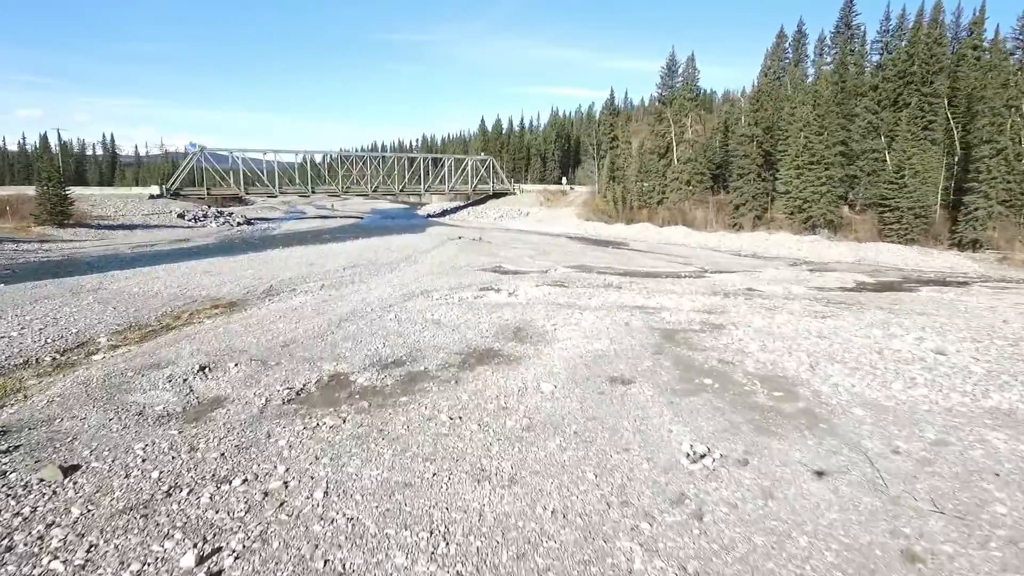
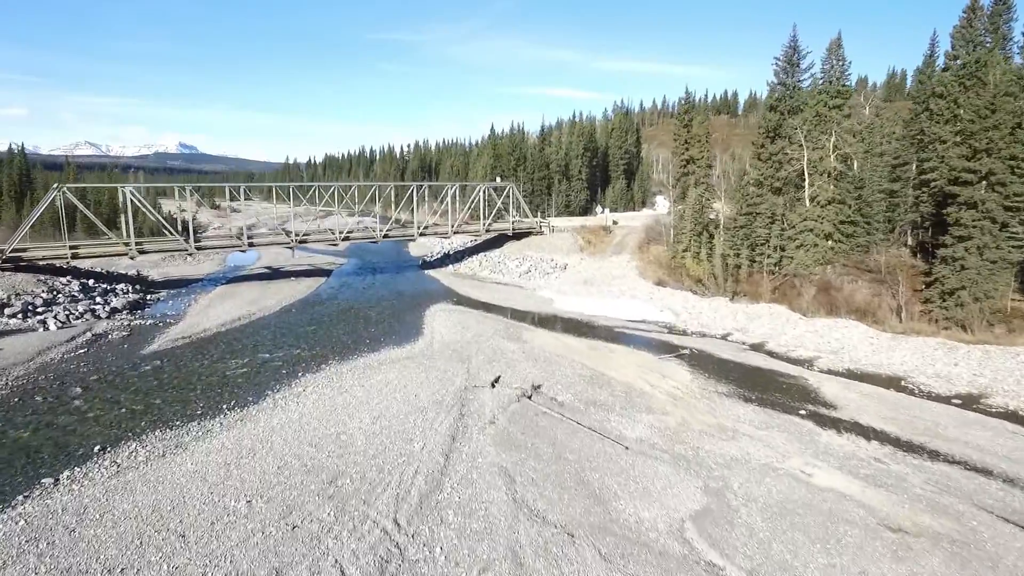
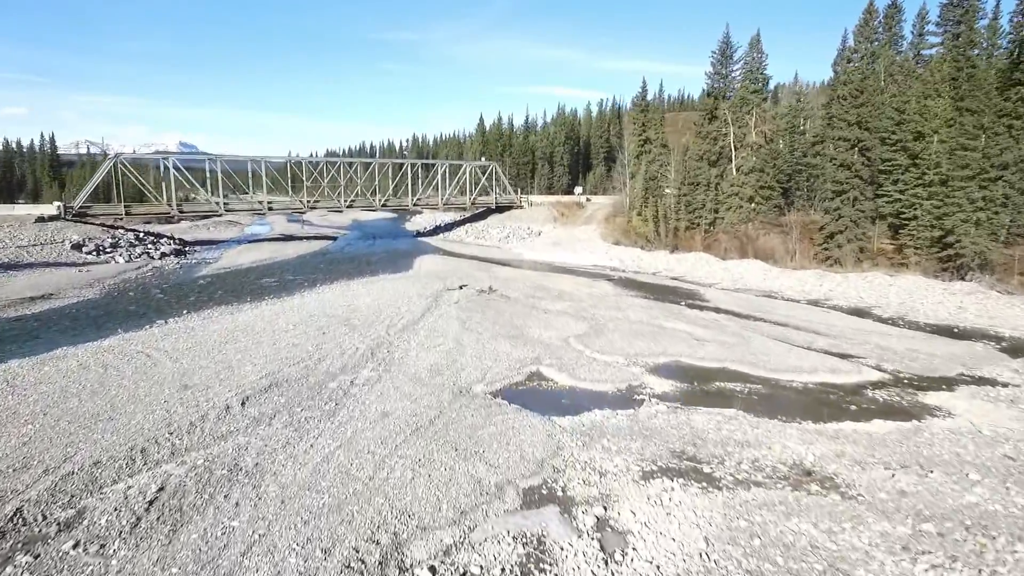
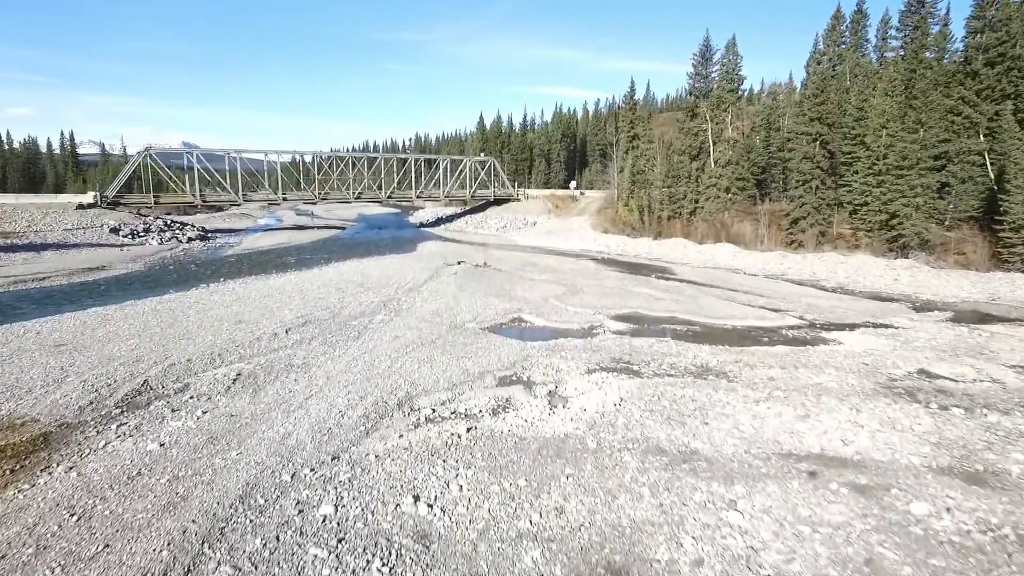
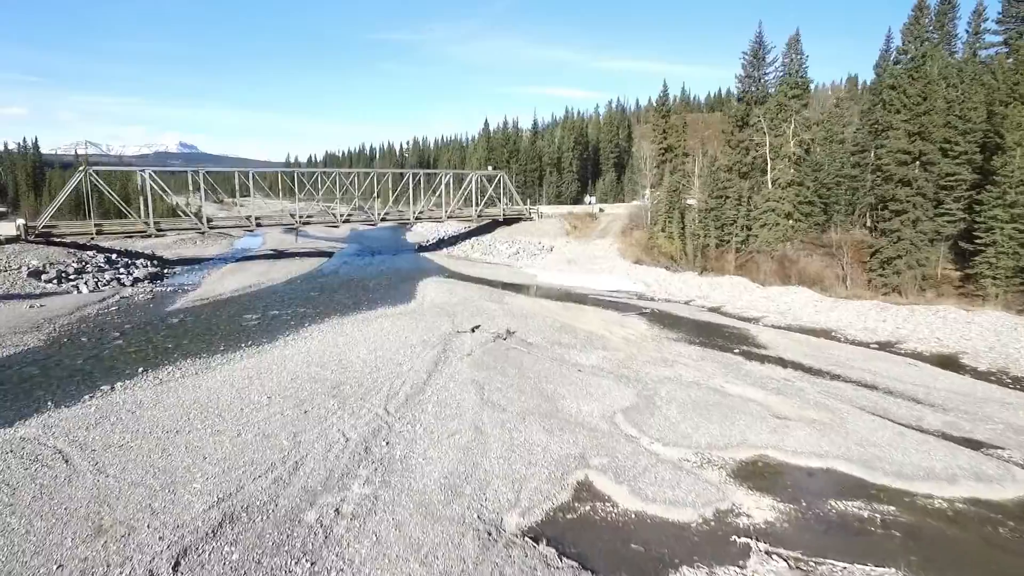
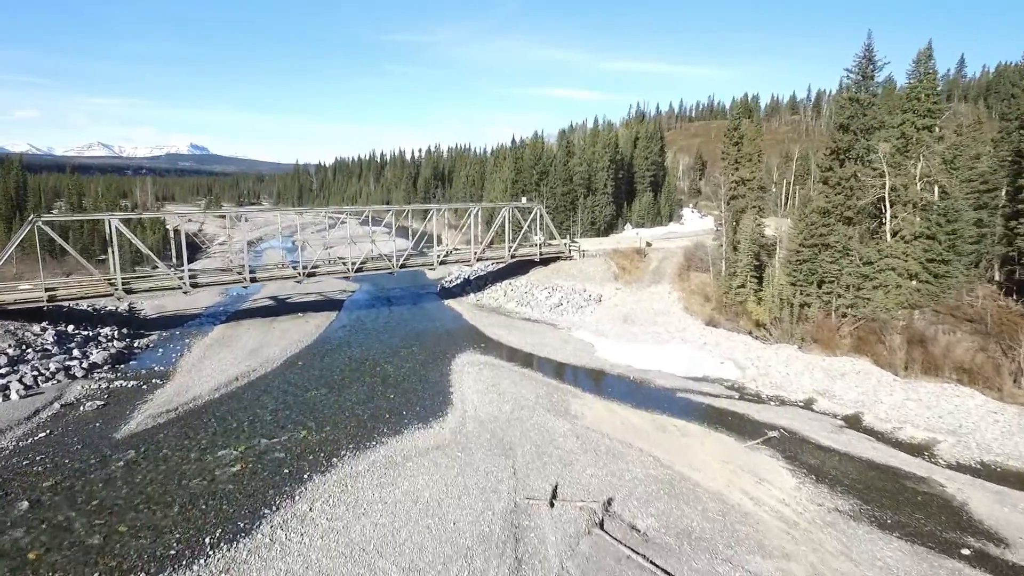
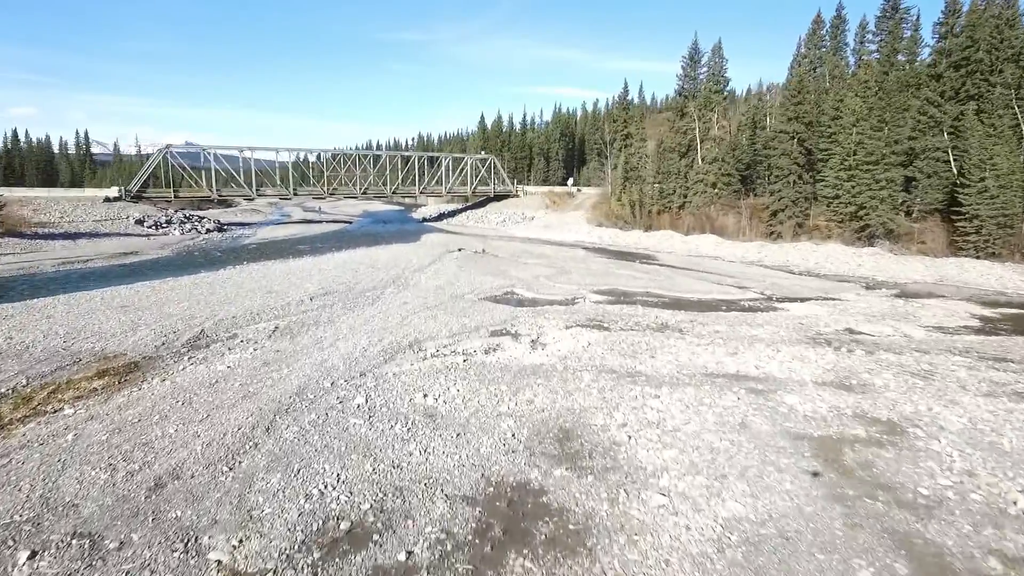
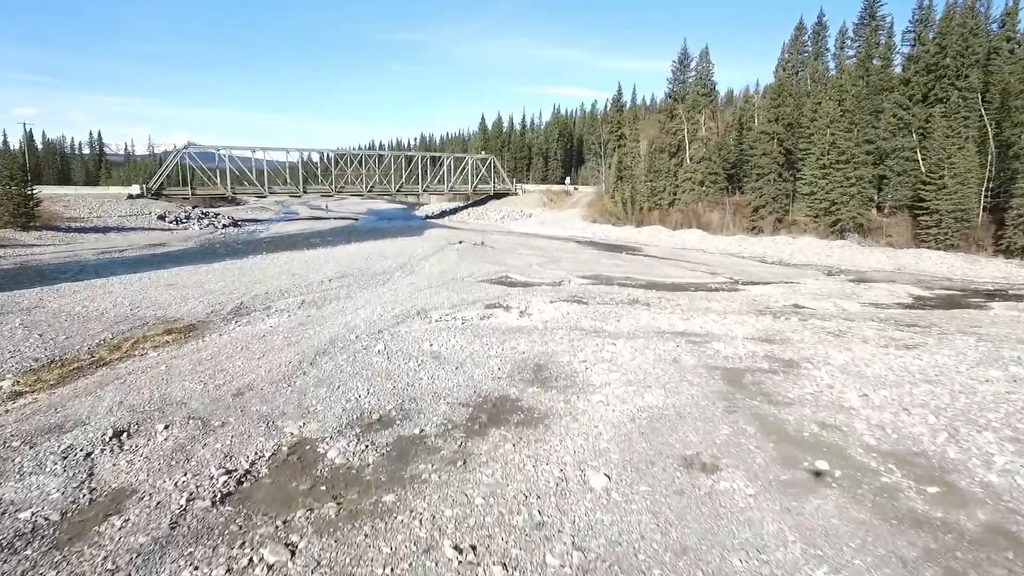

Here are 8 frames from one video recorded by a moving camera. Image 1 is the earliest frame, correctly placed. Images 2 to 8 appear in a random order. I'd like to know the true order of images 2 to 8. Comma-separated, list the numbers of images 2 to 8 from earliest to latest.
8, 7, 4, 3, 5, 2, 6
